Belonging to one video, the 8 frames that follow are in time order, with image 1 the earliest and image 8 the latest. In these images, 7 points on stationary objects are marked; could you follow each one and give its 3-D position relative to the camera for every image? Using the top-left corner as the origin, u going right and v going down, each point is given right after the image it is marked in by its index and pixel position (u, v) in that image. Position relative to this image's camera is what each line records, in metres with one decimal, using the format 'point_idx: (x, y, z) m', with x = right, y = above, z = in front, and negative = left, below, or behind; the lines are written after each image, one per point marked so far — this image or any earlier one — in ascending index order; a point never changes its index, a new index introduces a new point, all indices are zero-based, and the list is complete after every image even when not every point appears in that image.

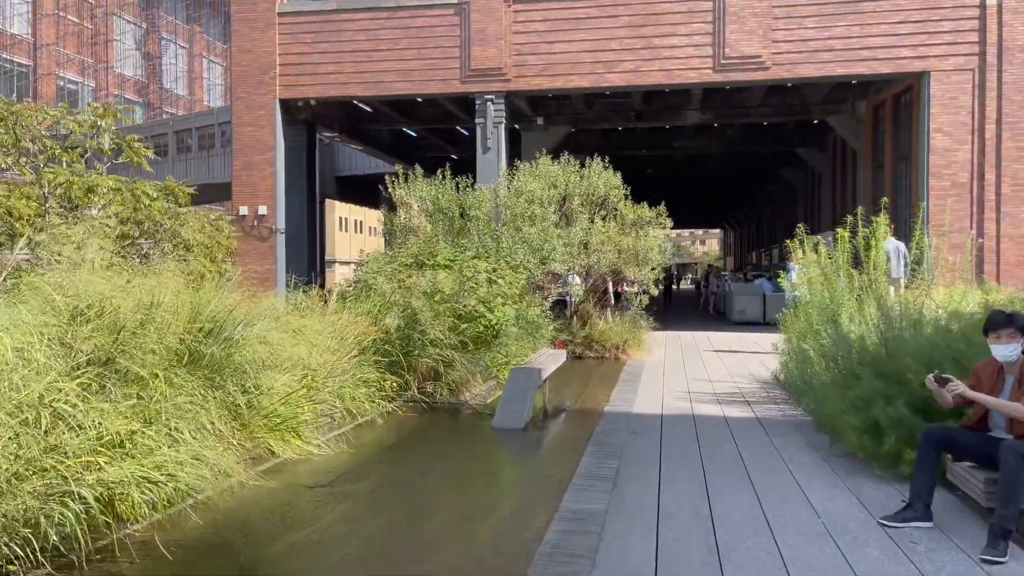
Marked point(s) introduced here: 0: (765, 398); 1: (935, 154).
0: (+3.0, -1.3, +9.7) m
1: (+9.6, +3.0, +18.8) m
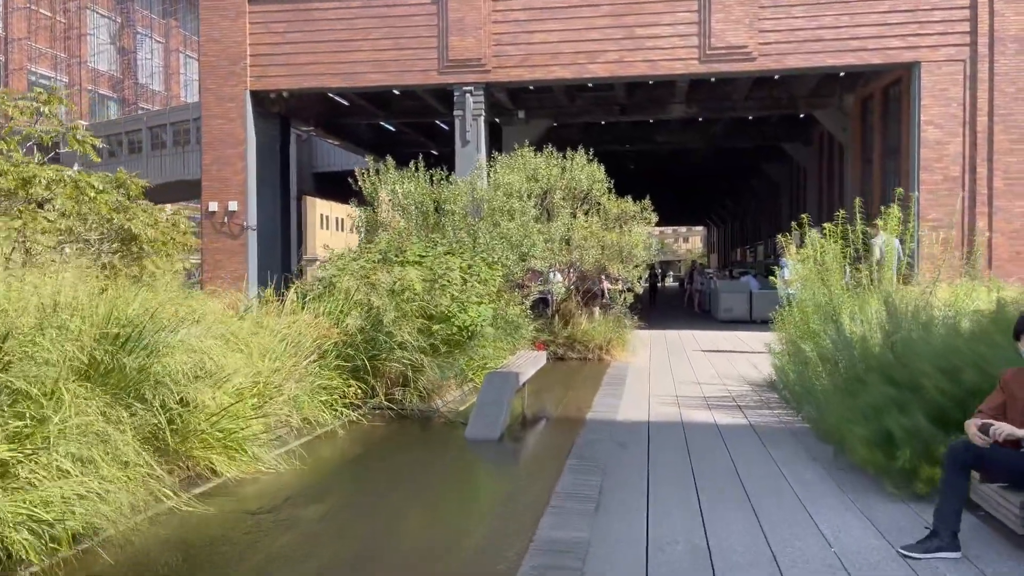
0: (+2.7, -1.3, +9.1) m
1: (+9.1, +3.1, +18.3) m
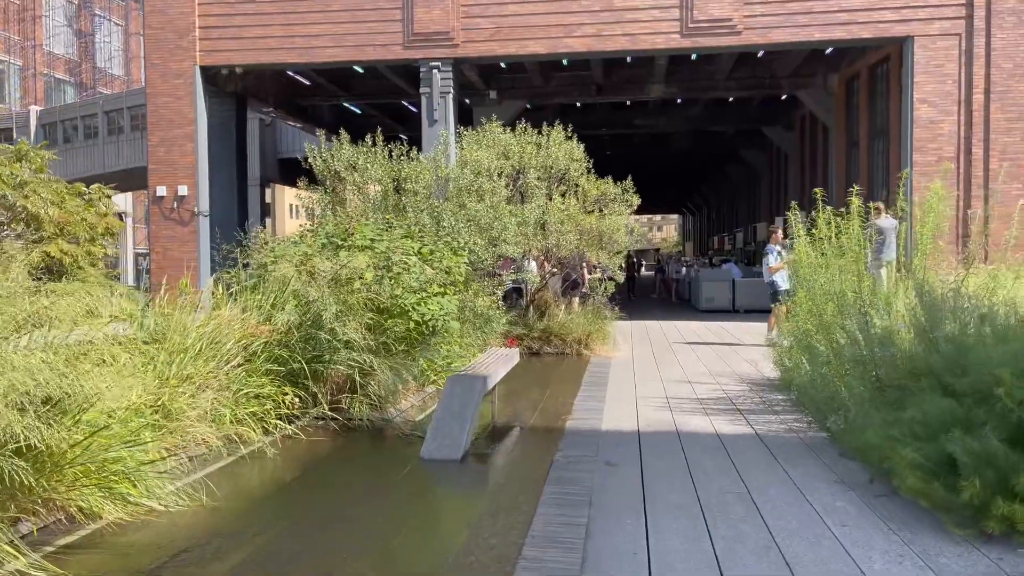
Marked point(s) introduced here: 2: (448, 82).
0: (+2.4, -1.1, +8.0) m
1: (+8.5, +3.4, +17.4) m
2: (-1.4, +4.6, +18.5) m
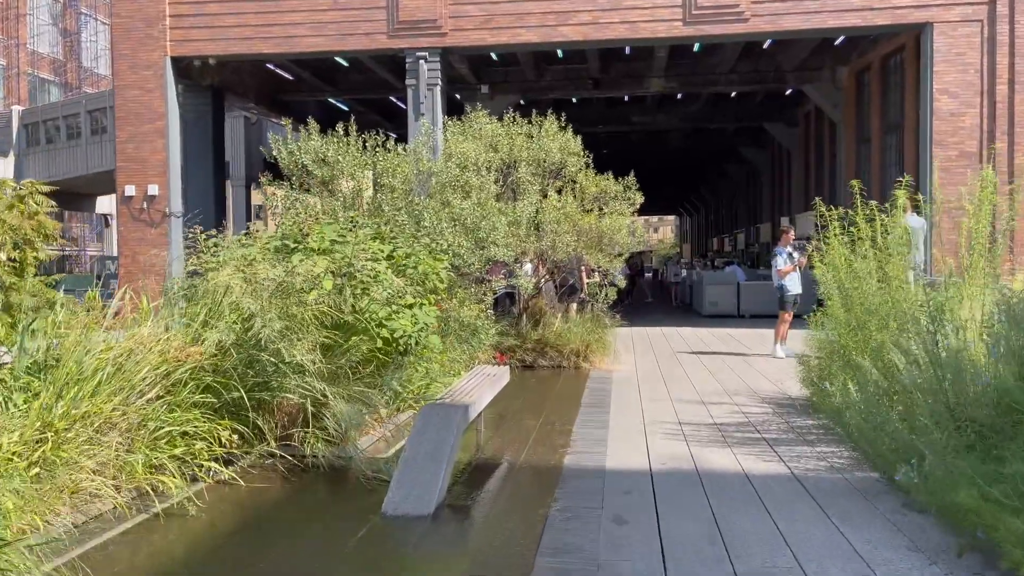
0: (+2.3, -1.2, +6.8) m
1: (+8.3, +3.3, +16.3) m
2: (-1.6, +4.5, +17.3) m
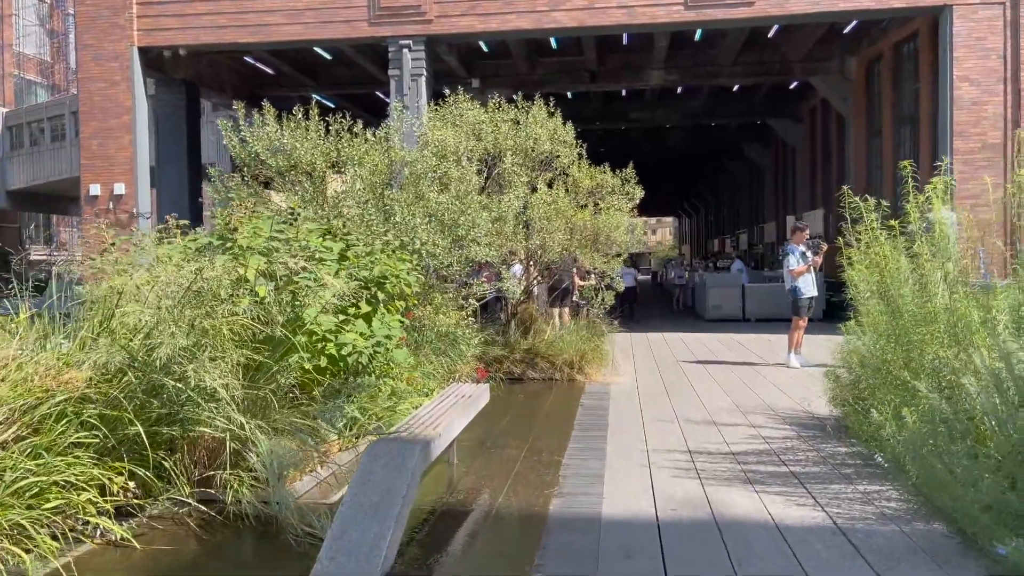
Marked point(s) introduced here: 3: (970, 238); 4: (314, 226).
0: (+2.1, -1.2, +5.7) m
1: (+8.2, +3.3, +15.1) m
2: (-1.8, +4.4, +16.2) m
3: (+2.9, +0.3, +5.5) m
4: (-1.4, +0.4, +5.8) m
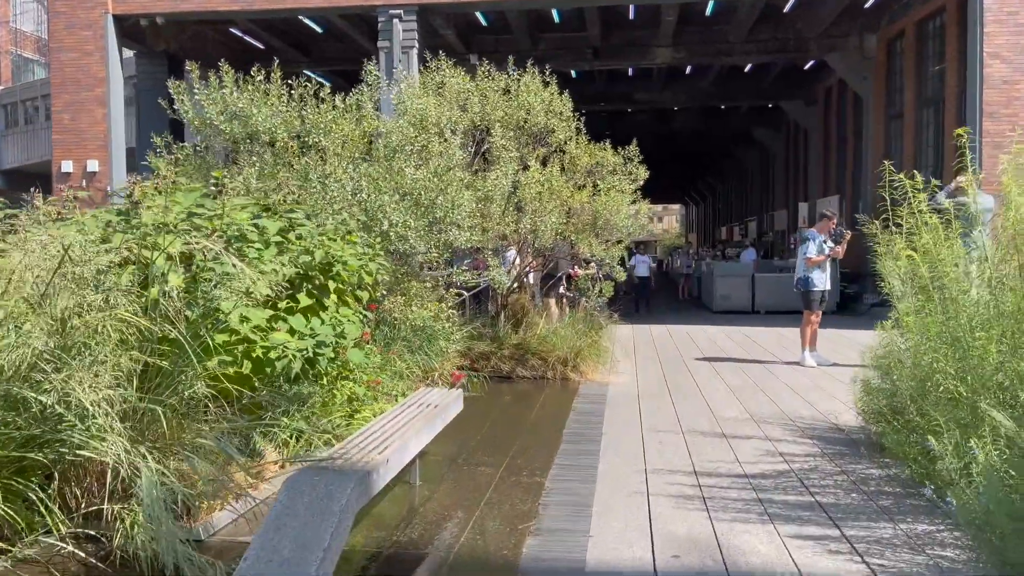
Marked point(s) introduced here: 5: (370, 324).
0: (+2.0, -1.2, +4.8) m
1: (+8.1, +3.4, +14.1) m
2: (-1.8, +4.6, +15.2) m
3: (+2.8, +0.4, +4.5) m
4: (-1.5, +0.5, +4.8) m
5: (-1.1, -0.3, +6.6) m
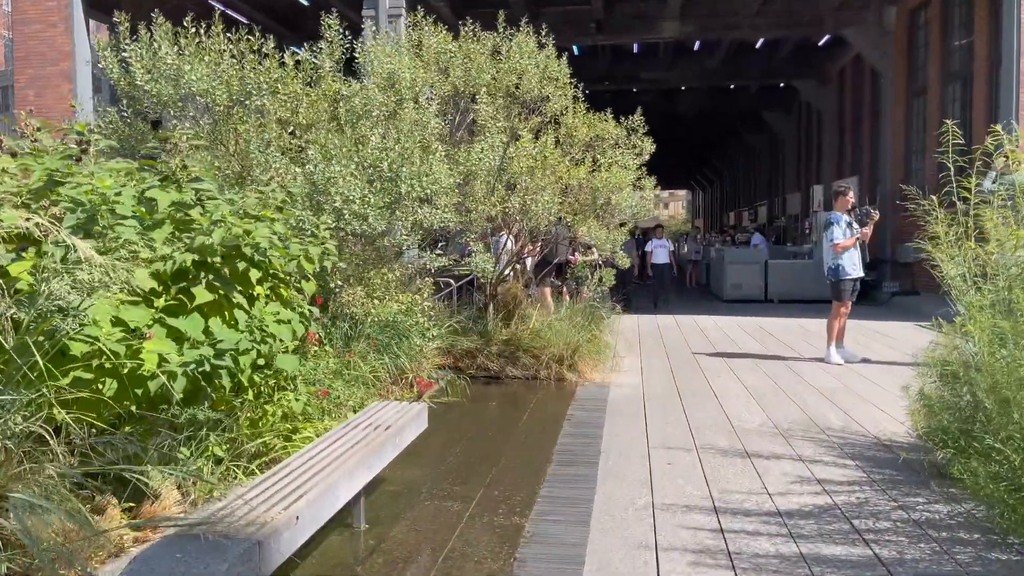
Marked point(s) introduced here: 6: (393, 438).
0: (+1.8, -1.2, +3.7) m
1: (+8.0, +3.6, +12.9) m
2: (-1.9, +4.8, +14.0) m
3: (+2.6, +0.4, +3.4) m
4: (-1.6, +0.5, +3.7) m
5: (-1.3, -0.2, +5.5) m
6: (-0.6, -0.7, +4.1) m
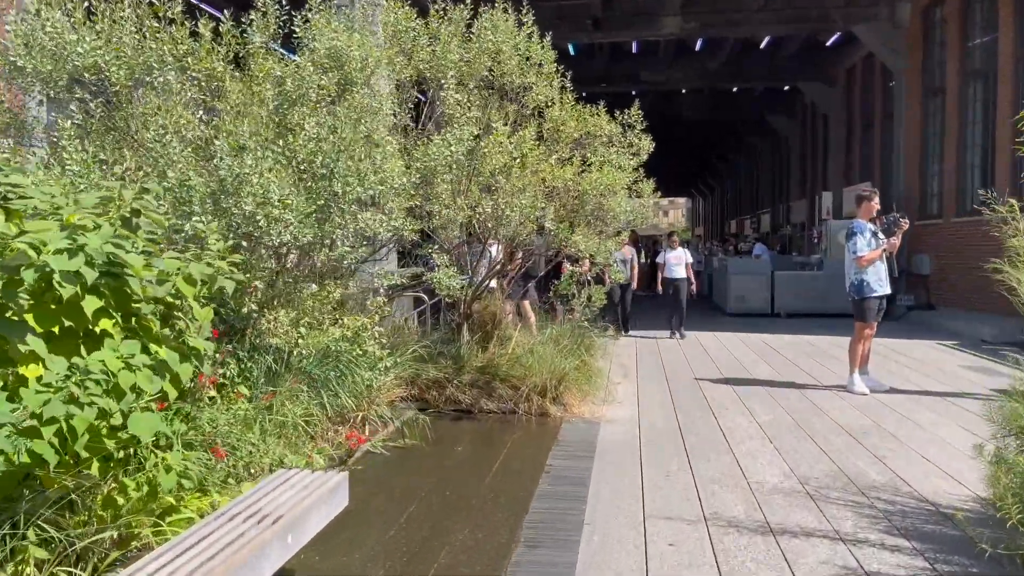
0: (+1.6, -1.3, +2.5) m
1: (+7.8, +3.4, +11.8) m
2: (-2.1, +4.6, +12.9) m
3: (+2.4, +0.3, +2.3) m
4: (-1.8, +0.4, +2.6) m
5: (-1.5, -0.4, +4.4) m
6: (-0.8, -0.8, +3.0) m
